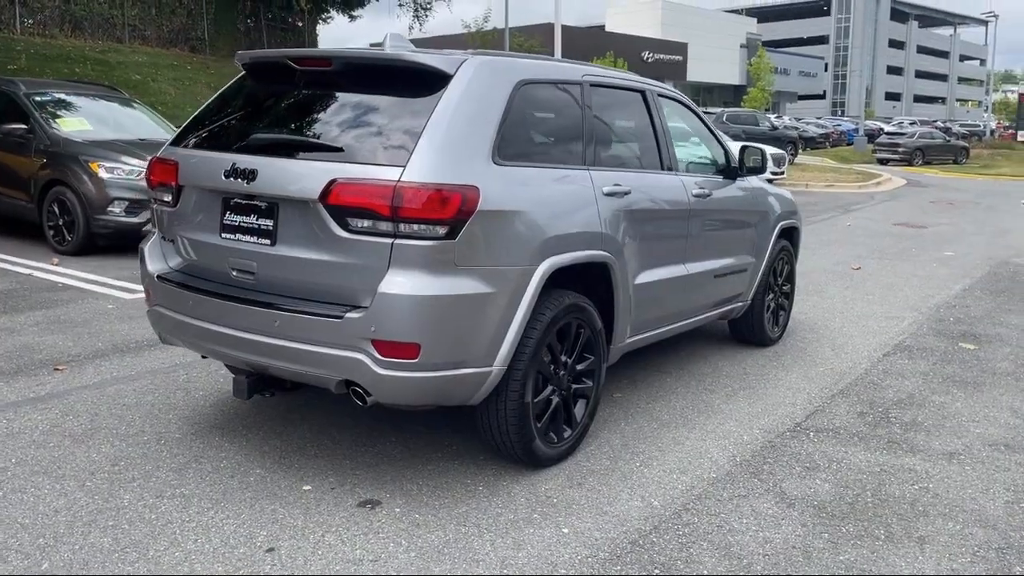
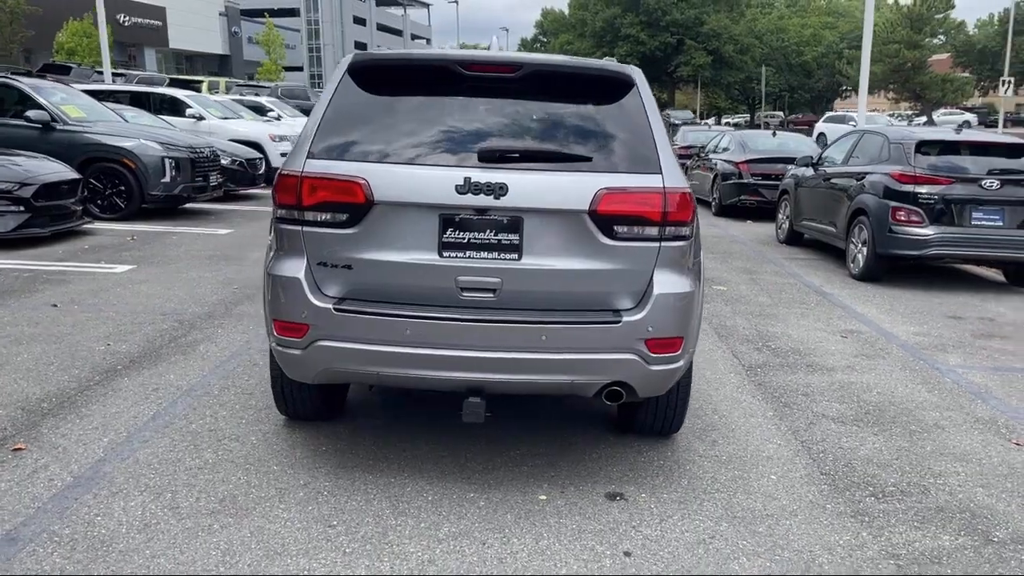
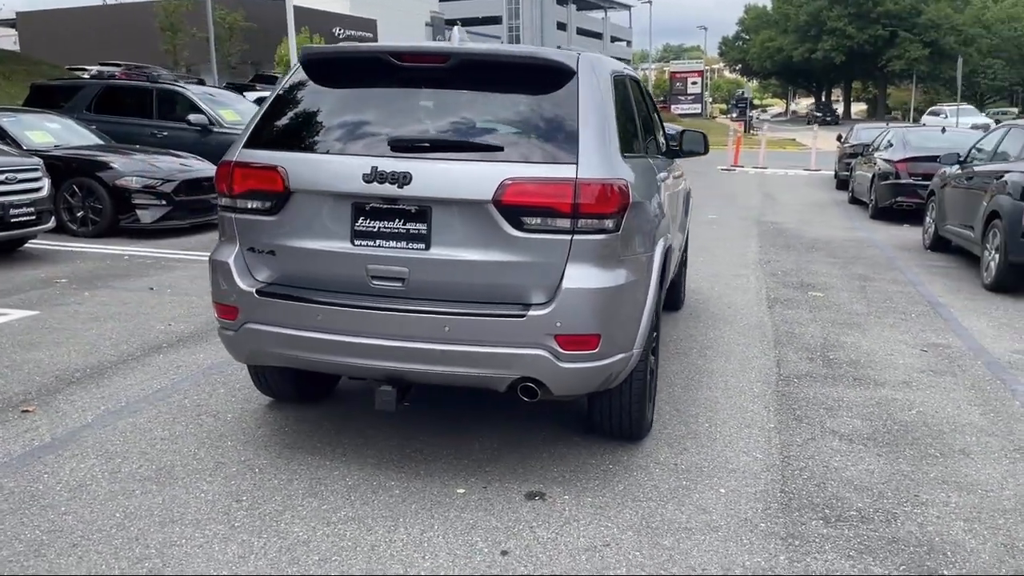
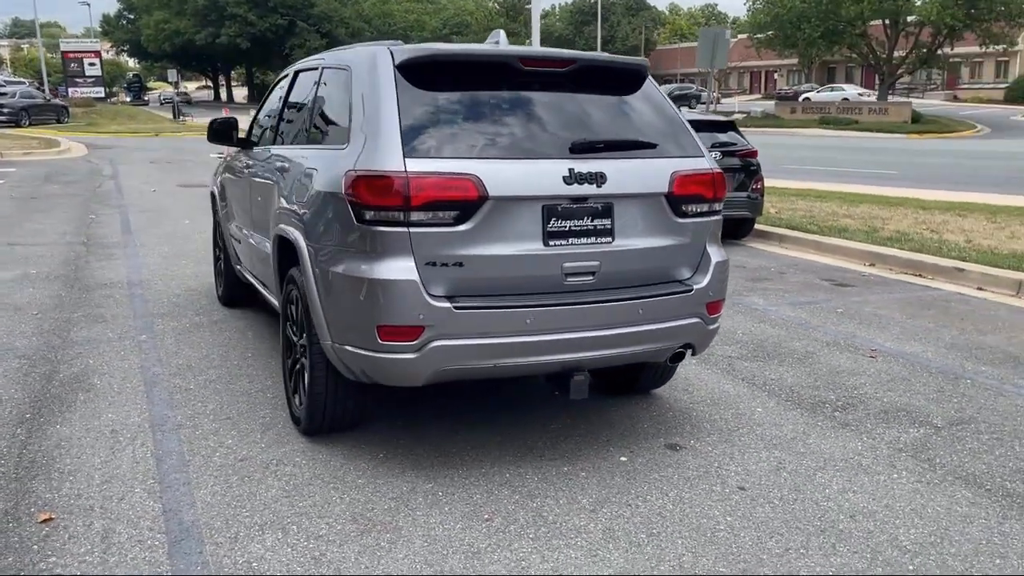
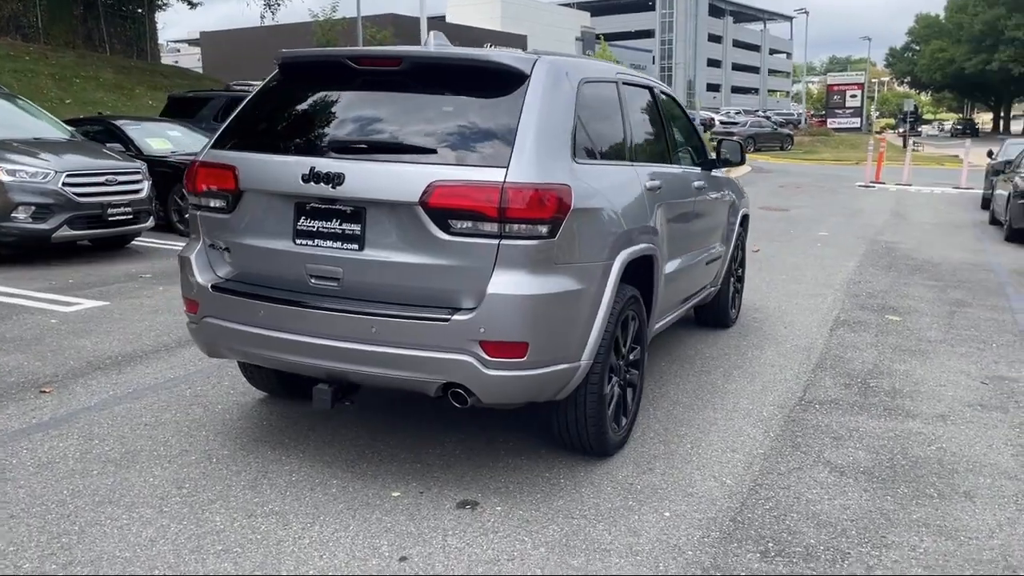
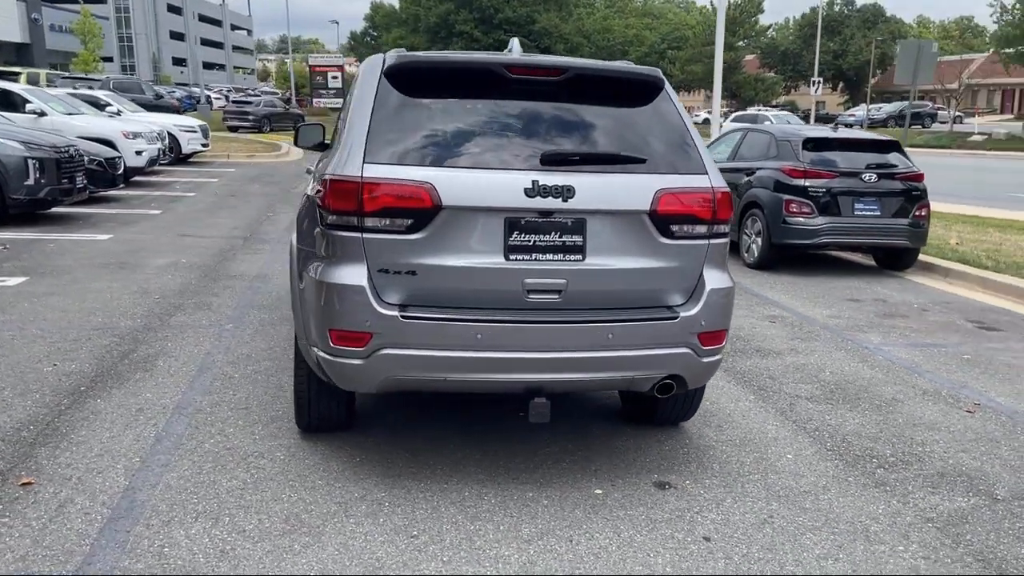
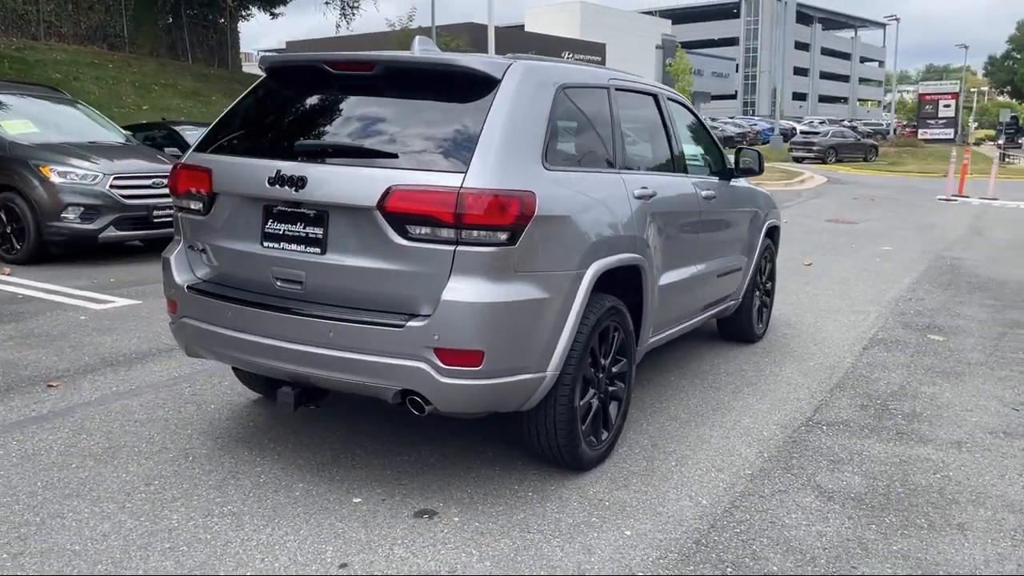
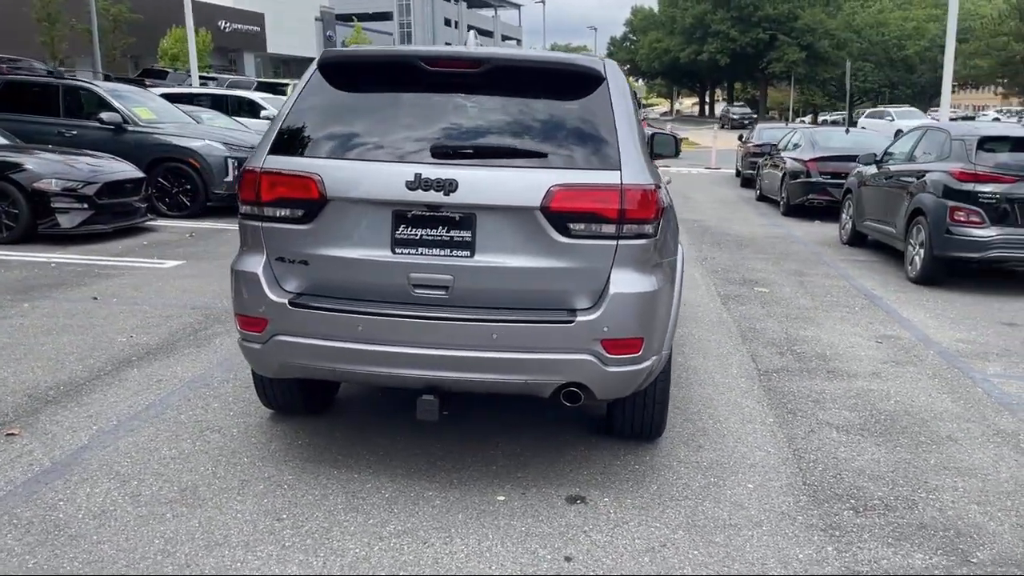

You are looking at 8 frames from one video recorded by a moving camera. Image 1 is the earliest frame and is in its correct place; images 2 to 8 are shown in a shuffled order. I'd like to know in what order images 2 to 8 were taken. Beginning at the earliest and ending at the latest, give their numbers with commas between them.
7, 5, 3, 8, 2, 6, 4
